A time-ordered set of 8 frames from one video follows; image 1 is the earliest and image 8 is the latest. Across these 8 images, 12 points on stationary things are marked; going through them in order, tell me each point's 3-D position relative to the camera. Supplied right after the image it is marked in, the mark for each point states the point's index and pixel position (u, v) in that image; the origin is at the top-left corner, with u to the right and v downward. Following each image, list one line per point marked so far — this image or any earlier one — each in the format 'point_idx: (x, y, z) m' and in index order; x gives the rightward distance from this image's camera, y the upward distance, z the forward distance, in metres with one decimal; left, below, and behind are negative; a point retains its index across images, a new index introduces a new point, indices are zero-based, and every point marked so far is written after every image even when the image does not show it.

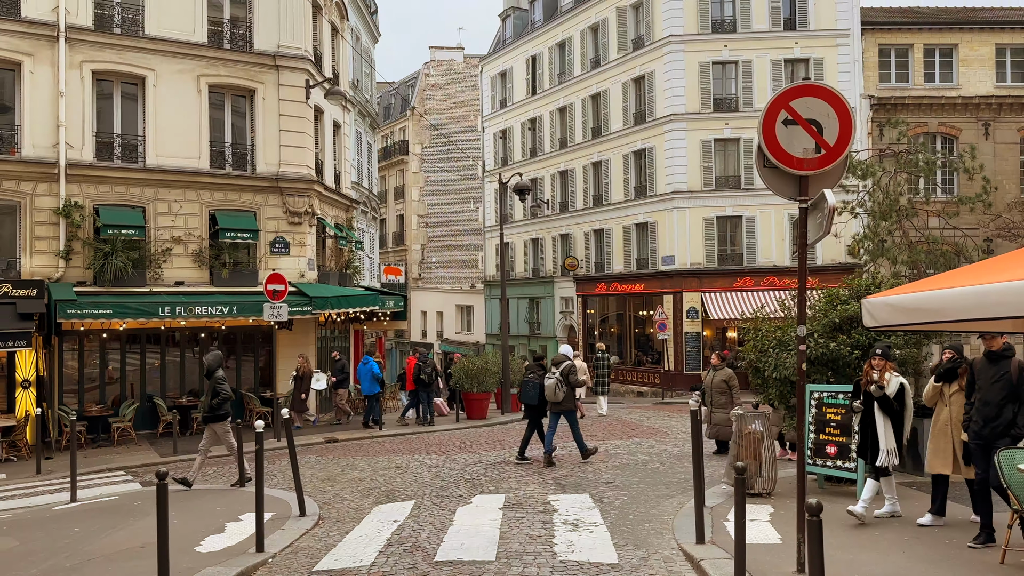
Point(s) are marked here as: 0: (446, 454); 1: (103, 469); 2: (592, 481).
0: (-1.0, -2.5, +12.0) m
1: (-6.7, -3.0, +13.1) m
2: (+0.9, -2.3, +9.4) m
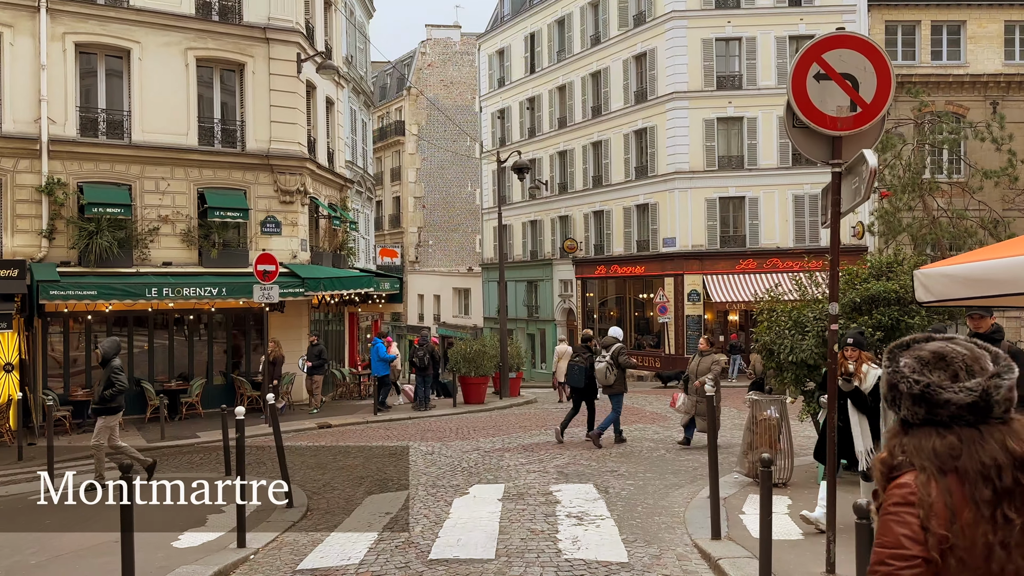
0: (-1.0, -2.2, +11.5) m
1: (-6.7, -2.7, +12.6) m
2: (+0.9, -2.0, +8.9) m
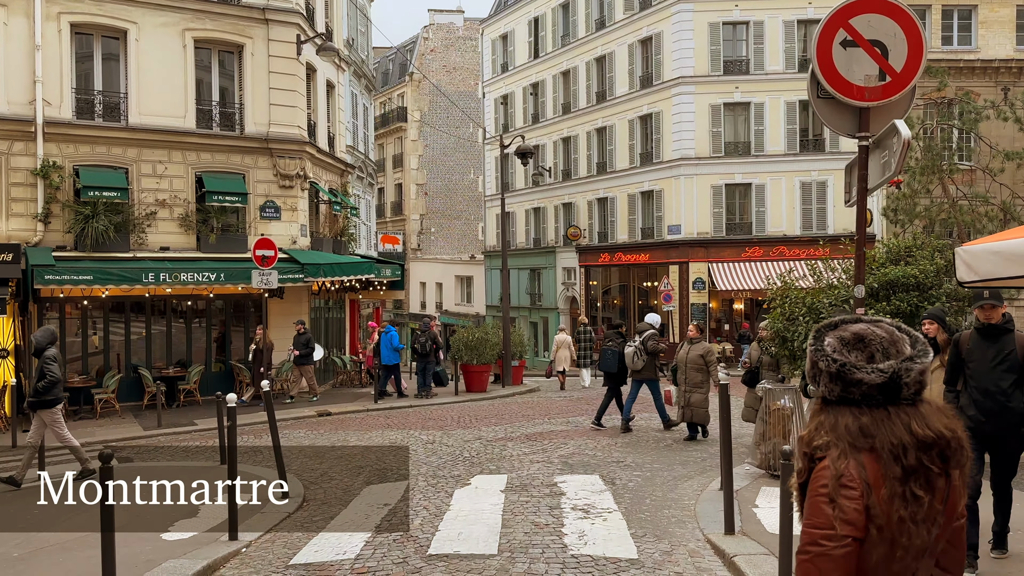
0: (-1.0, -2.0, +11.2) m
1: (-6.7, -2.4, +12.4) m
2: (+1.0, -1.9, +8.6) m
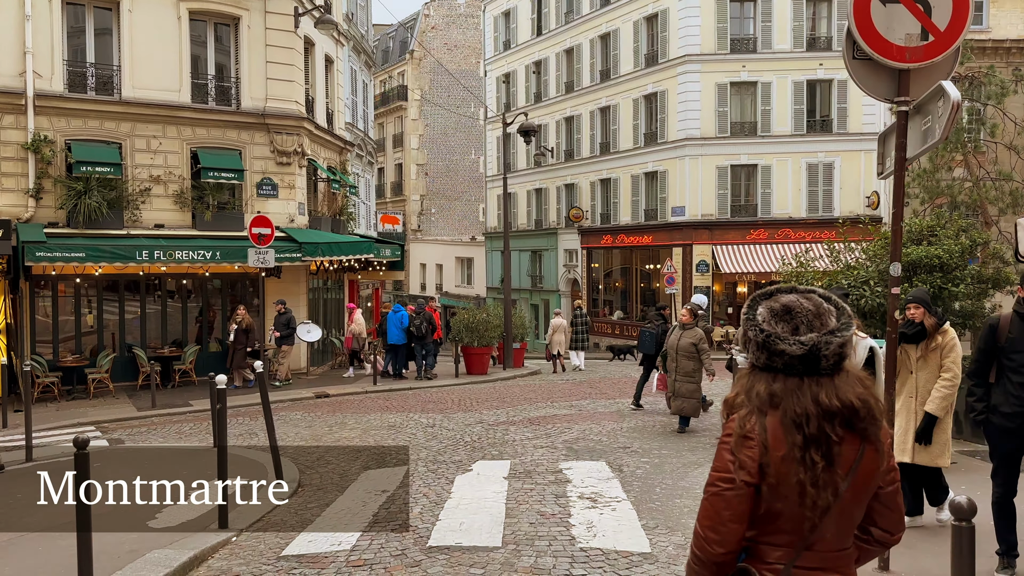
0: (-0.9, -1.7, +10.9) m
1: (-6.6, -2.1, +12.1) m
2: (+1.0, -1.6, +8.3) m
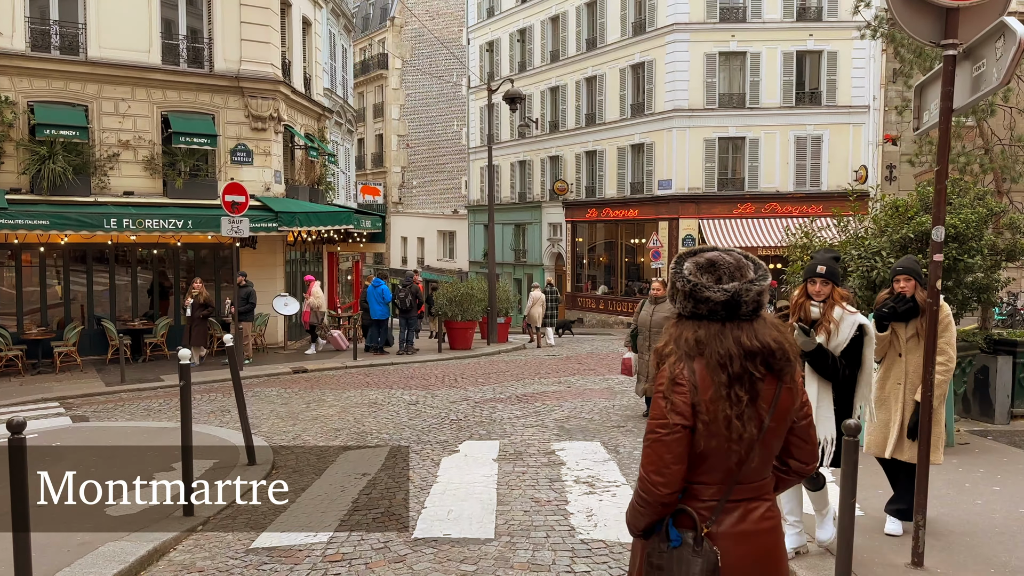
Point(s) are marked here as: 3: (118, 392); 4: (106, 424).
0: (-1.1, -1.3, +10.5) m
1: (-6.9, -1.6, +11.5) m
2: (+0.9, -1.3, +7.9) m
3: (-6.0, -1.6, +12.2) m
4: (-4.7, -1.6, +9.3) m
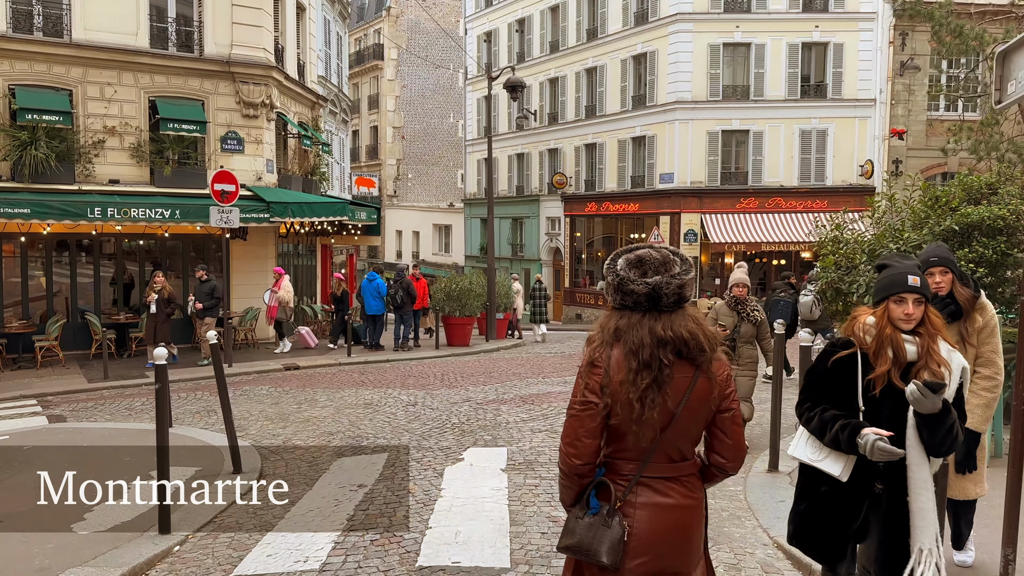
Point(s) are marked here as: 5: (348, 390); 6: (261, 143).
0: (-1.1, -1.2, +9.9) m
1: (-6.8, -1.5, +10.9) m
2: (+0.9, -1.3, +7.4) m
3: (-6.0, -1.5, +11.6) m
4: (-4.7, -1.5, +8.7) m
5: (-2.0, -1.3, +10.0) m
6: (-5.2, +3.0, +16.8) m
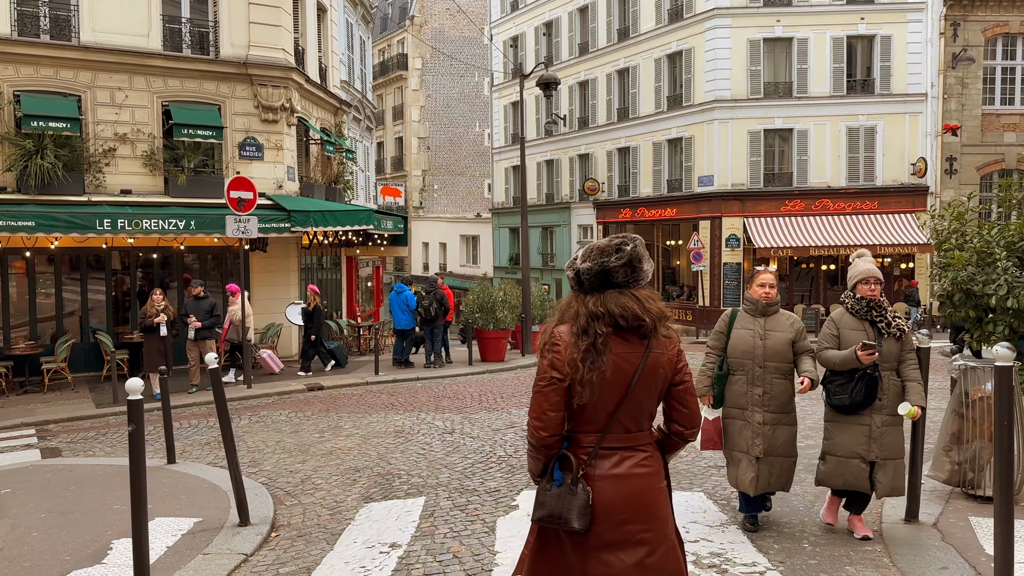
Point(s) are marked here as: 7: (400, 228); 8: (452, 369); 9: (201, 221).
0: (-0.5, -1.4, +8.8) m
1: (-6.3, -1.7, +10.0) m
2: (+1.4, -1.3, +6.2) m
3: (-5.4, -1.7, +10.6) m
4: (-4.2, -1.6, +7.7) m
5: (-1.5, -1.4, +8.9) m
6: (-4.6, +2.8, +15.9) m
7: (-2.3, +1.3, +16.7) m
8: (-1.1, -1.4, +13.7) m
9: (-5.2, +1.1, +13.4) m
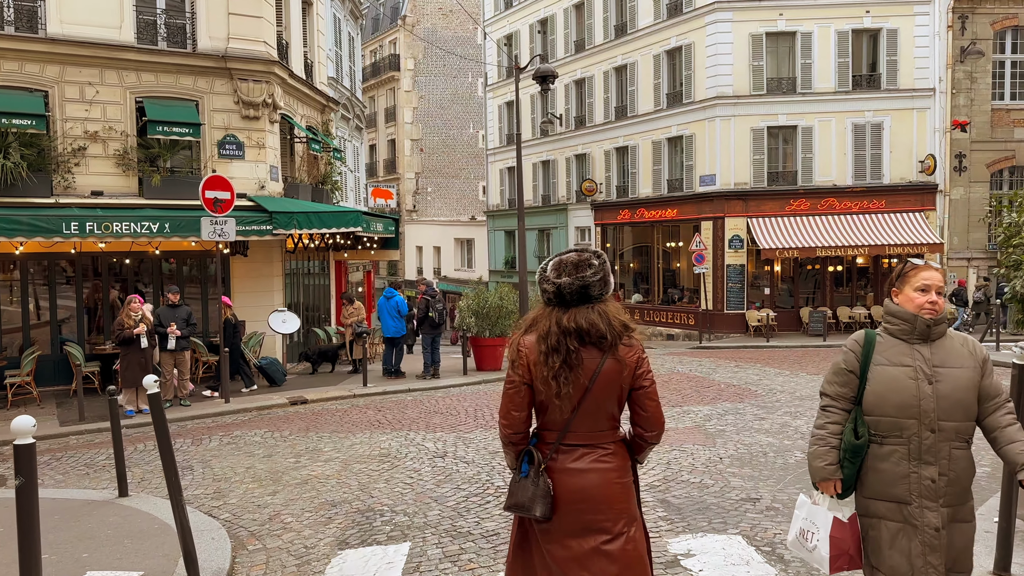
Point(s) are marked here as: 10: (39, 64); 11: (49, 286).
0: (-0.5, -1.4, +7.9) m
1: (-6.3, -1.8, +9.1) m
2: (+1.4, -1.4, +5.3) m
3: (-5.4, -1.8, +9.7) m
4: (-4.2, -1.7, +6.8) m
5: (-1.5, -1.5, +8.1) m
6: (-4.6, +2.6, +15.0) m
7: (-2.4, +1.2, +15.9) m
8: (-1.1, -1.5, +12.9) m
9: (-5.3, +1.0, +12.6) m
10: (-7.7, +3.6, +13.0) m
11: (-7.5, +0.1, +12.9) m
